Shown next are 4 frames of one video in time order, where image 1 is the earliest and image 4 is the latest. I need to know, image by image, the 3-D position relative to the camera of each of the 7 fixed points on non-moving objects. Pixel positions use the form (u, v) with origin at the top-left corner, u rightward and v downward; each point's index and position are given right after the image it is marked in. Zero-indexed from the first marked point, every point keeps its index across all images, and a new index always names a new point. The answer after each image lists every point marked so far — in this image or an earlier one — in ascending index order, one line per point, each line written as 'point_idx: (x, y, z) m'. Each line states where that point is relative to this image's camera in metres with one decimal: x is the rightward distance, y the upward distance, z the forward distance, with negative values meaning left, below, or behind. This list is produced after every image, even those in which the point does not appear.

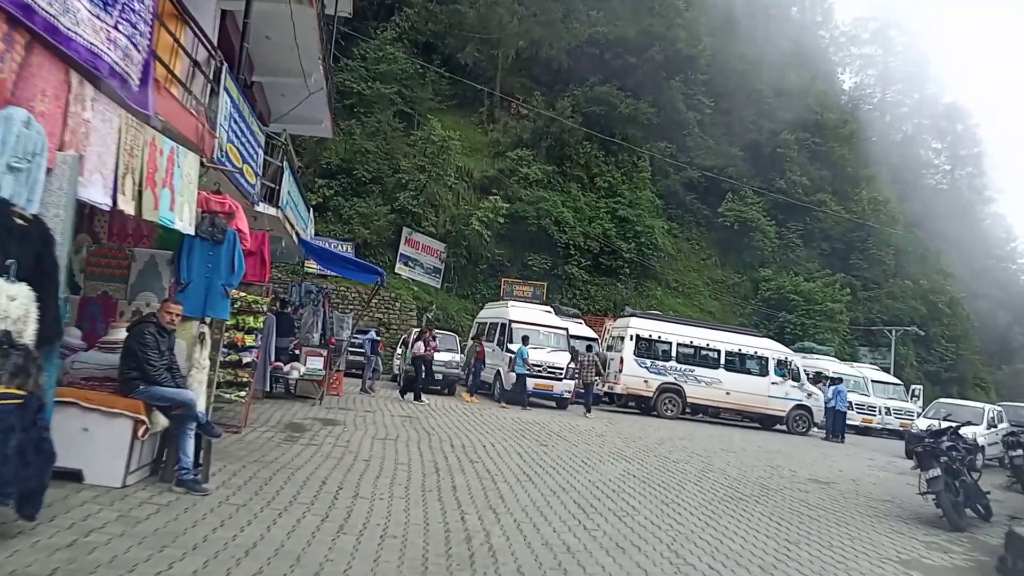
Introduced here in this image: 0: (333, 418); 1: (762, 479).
0: (-3.1, -2.2, +13.1) m
1: (+3.9, -3.0, +12.1) m
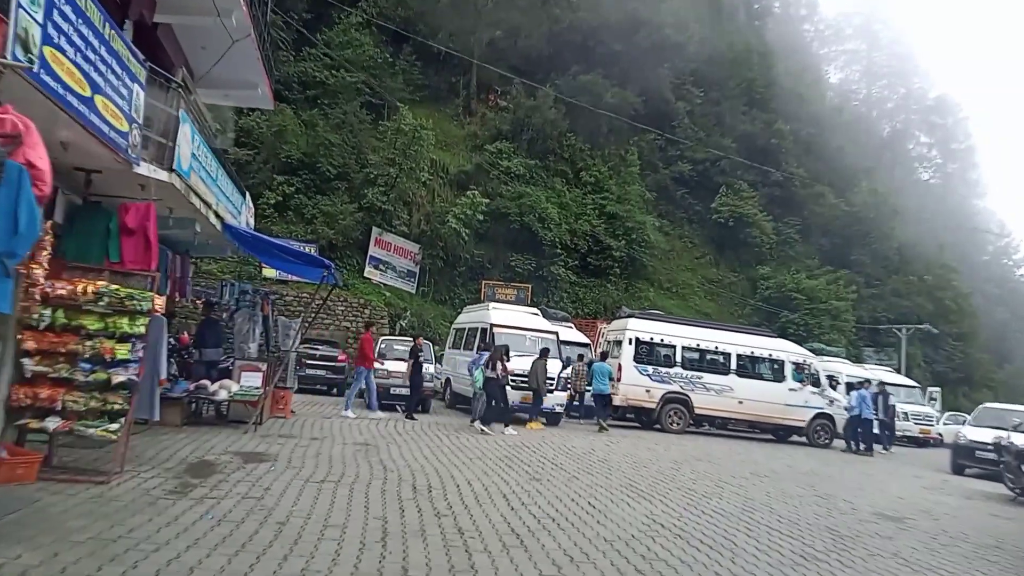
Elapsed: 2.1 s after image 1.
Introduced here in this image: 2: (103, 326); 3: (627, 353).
0: (-3.3, -2.2, +10.2) m
1: (+3.8, -2.8, +9.2) m
2: (-4.0, -0.4, +7.4) m
3: (+3.0, -1.7, +19.8) m
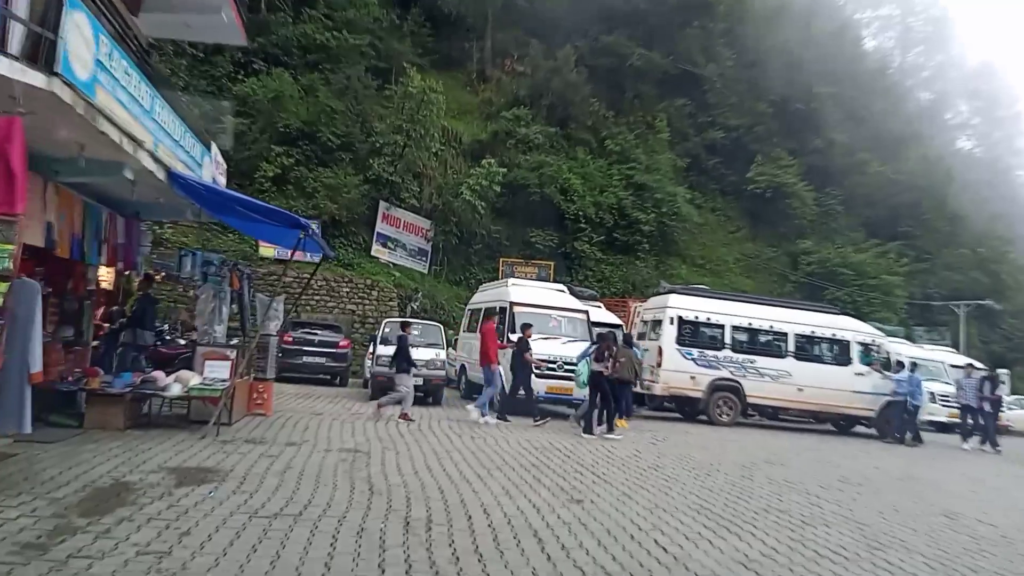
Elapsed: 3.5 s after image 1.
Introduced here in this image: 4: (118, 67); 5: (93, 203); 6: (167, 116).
0: (-3.0, -1.8, +7.7) m
1: (+4.0, -2.3, +6.6) m
2: (-3.7, 0.0, +4.9) m
3: (+3.5, -1.1, +17.2) m
4: (-3.7, +2.1, +7.3) m
5: (-5.0, +1.0, +9.1) m
6: (-4.1, +2.1, +9.2) m
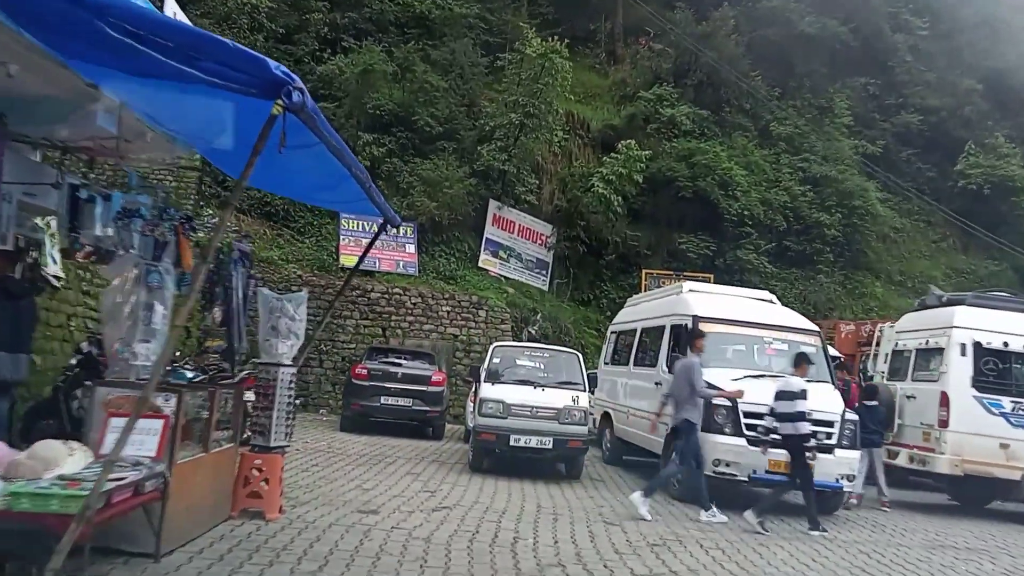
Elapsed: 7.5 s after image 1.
0: (-1.8, -1.5, +1.9) m
1: (+5.0, -2.0, -0.3) m
2: (-2.9, +0.4, -0.7) m
3: (+6.0, -1.1, +10.3) m
4: (-2.6, +2.4, +1.7) m
5: (-3.5, +1.2, +3.6) m
6: (-2.7, +2.3, +3.7) m
